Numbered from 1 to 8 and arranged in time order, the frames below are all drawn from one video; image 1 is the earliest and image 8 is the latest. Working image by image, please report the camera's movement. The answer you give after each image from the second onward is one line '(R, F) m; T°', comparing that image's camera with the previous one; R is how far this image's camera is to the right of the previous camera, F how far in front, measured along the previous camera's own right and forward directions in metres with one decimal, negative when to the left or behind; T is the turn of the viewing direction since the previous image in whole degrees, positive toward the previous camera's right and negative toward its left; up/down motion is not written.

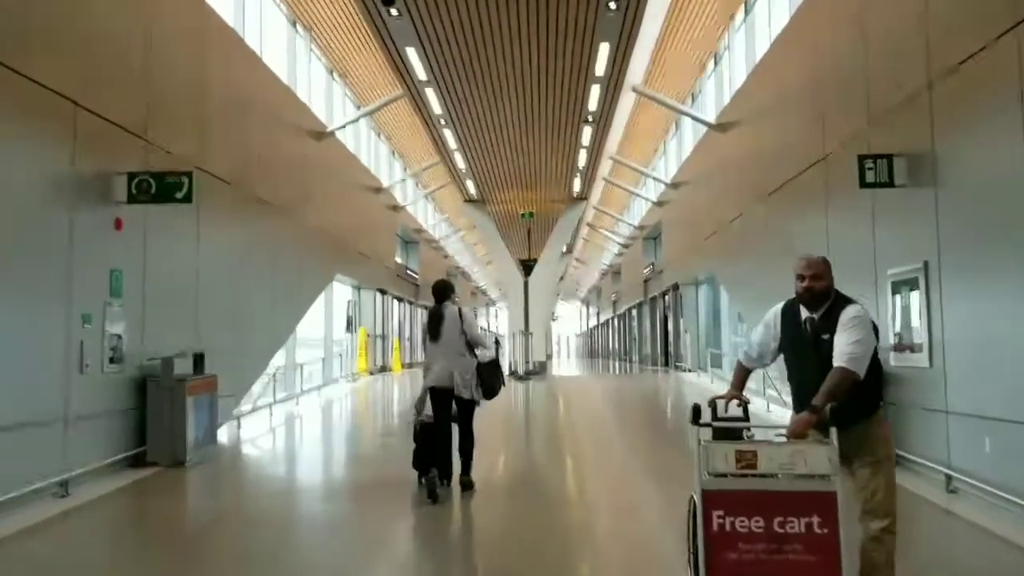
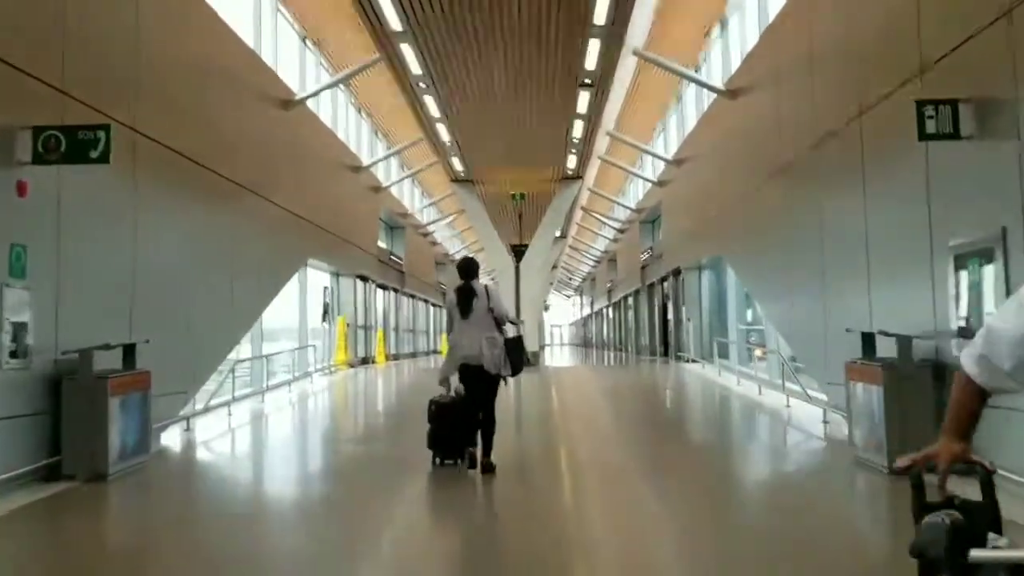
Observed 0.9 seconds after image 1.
(+0.1, +1.3) m; 0°
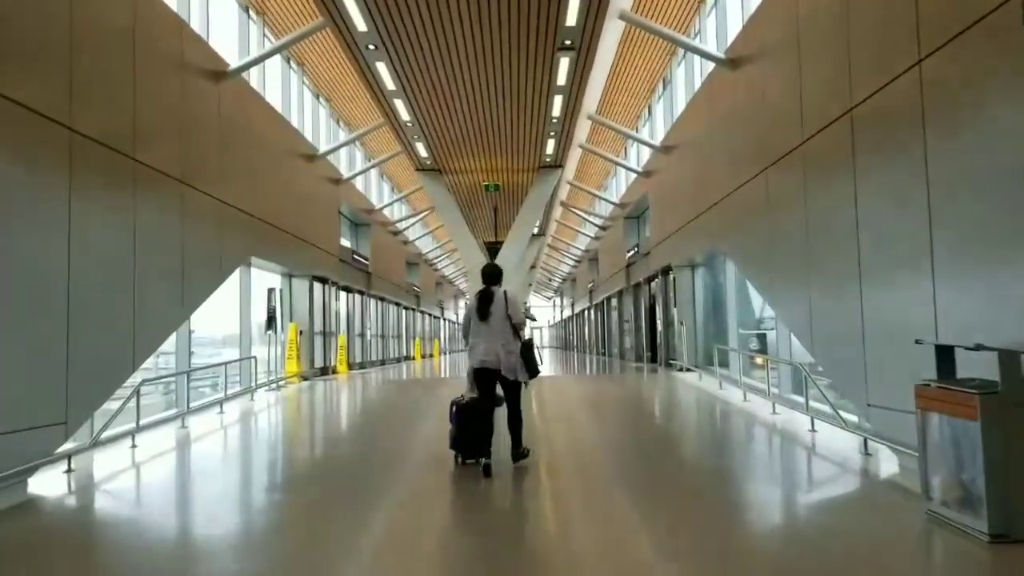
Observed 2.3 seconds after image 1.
(+0.1, +1.8) m; +1°
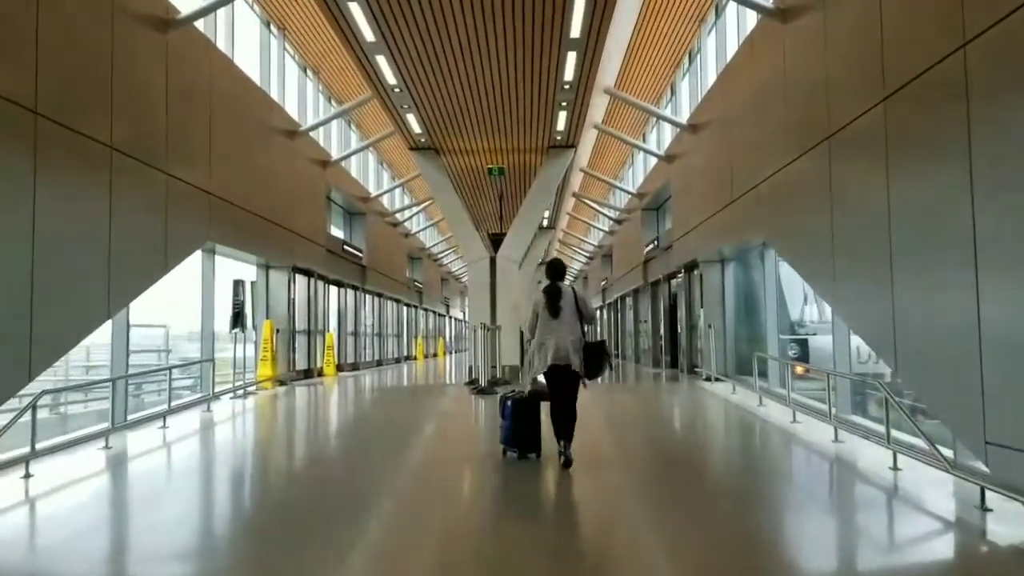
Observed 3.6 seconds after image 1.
(+0.1, +1.9) m; -1°
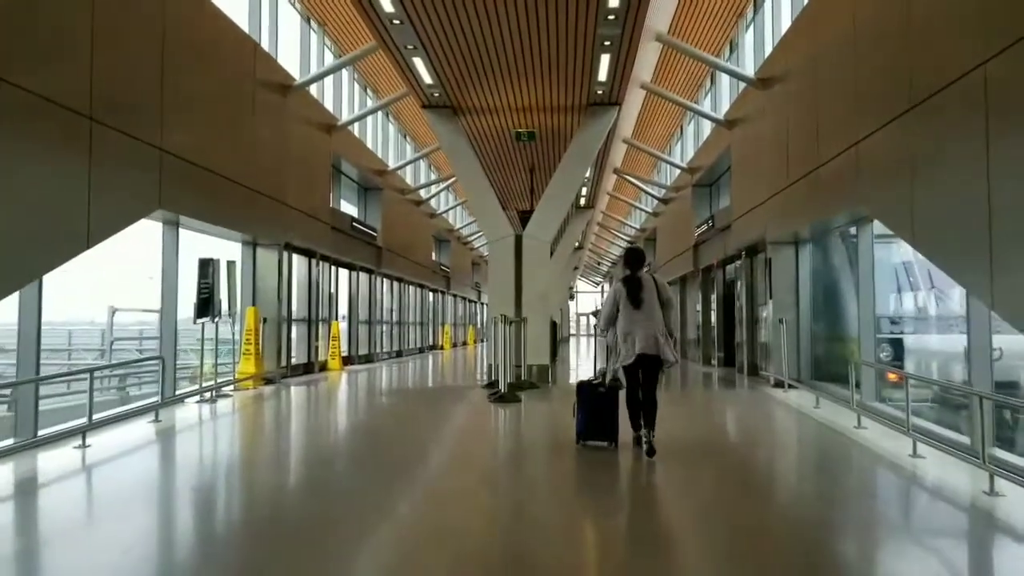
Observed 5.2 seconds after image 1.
(+0.1, +2.3) m; -2°
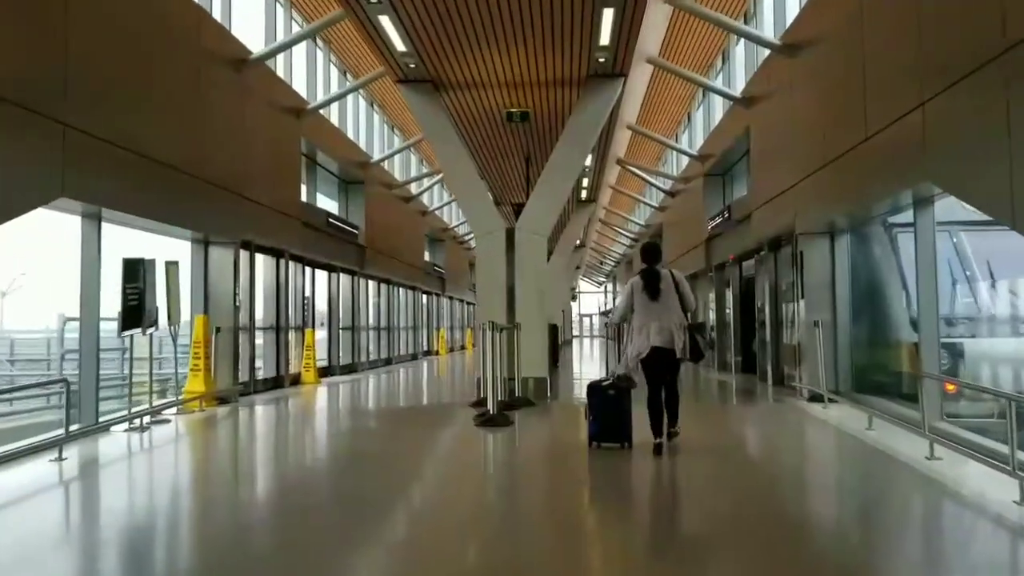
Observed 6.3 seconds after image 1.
(+0.1, +1.6) m; 0°
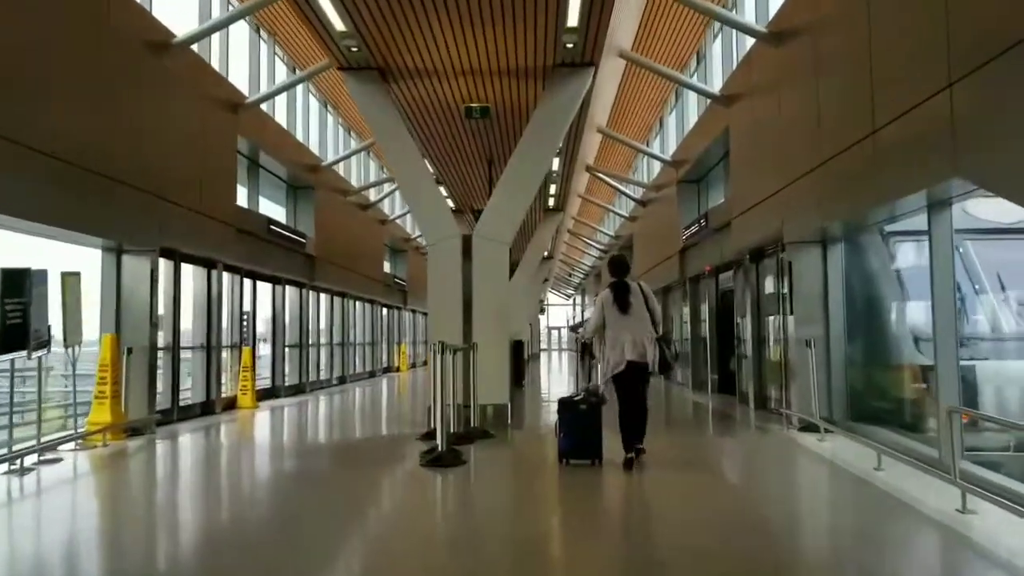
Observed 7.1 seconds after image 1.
(+0.1, +1.2) m; +2°
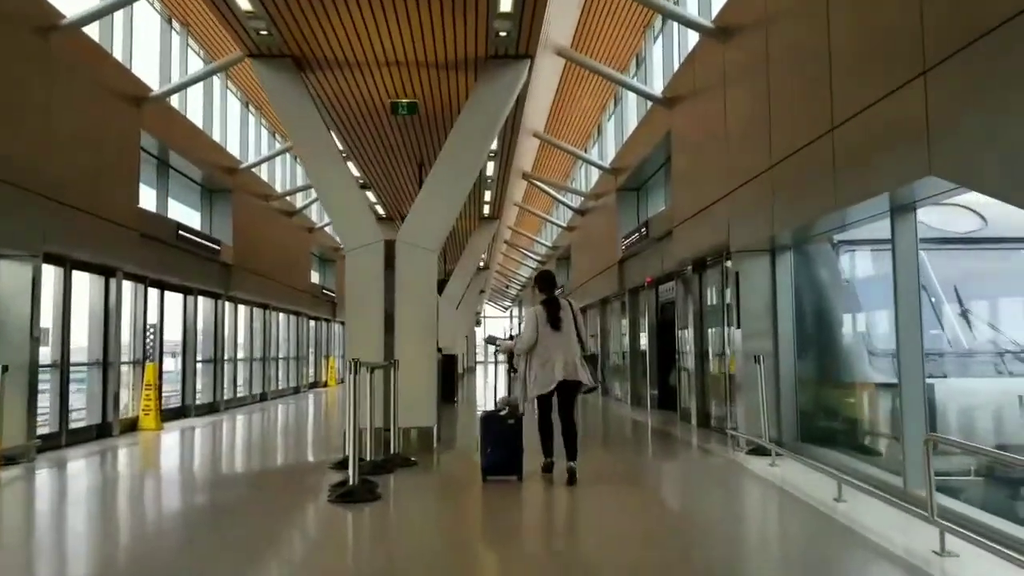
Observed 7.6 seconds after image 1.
(+0.1, +0.8) m; +4°
